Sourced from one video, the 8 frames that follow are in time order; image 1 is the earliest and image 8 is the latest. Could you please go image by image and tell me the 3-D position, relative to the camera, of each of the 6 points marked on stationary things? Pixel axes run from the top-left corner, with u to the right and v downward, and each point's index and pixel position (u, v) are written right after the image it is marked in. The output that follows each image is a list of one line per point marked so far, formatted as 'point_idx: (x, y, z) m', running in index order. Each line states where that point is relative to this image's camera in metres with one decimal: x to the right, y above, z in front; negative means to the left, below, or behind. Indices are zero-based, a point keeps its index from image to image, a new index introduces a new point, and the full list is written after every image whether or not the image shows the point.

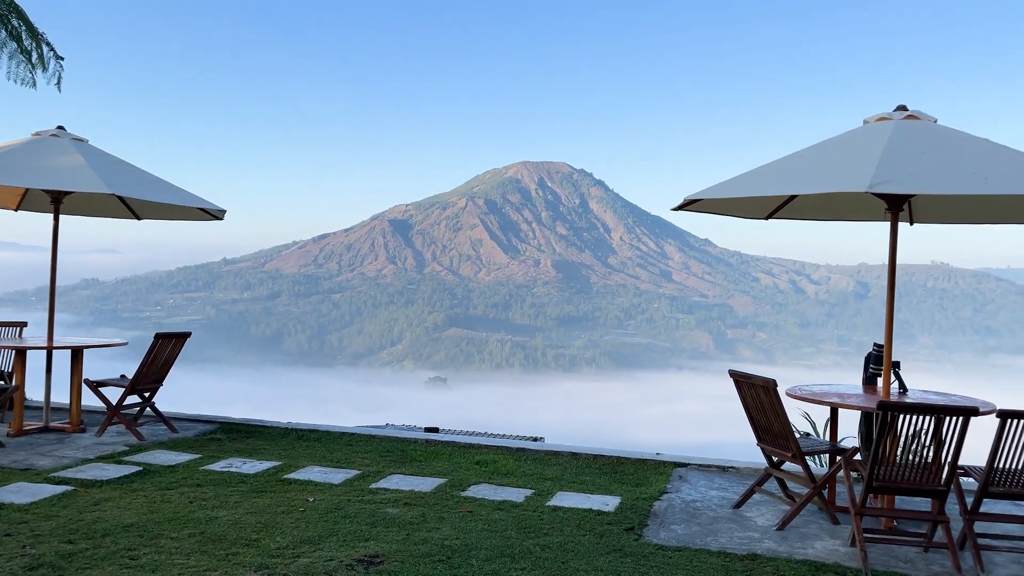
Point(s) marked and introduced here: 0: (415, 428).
0: (-1.3, -1.7, +9.8) m
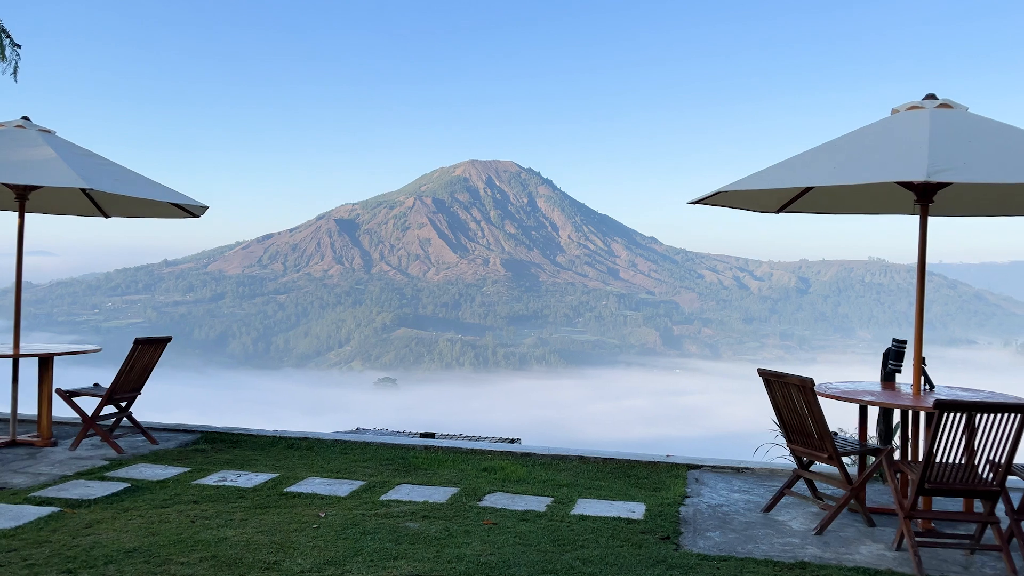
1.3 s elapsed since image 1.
0: (-1.5, -1.7, +9.5) m
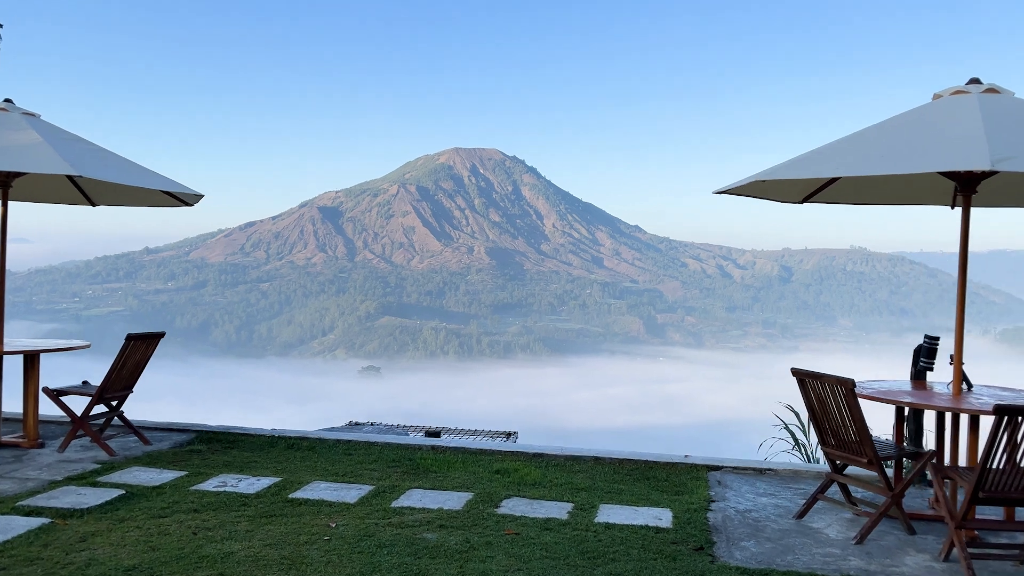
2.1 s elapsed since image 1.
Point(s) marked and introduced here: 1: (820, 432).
0: (-1.5, -1.6, +9.2) m
1: (+1.8, -0.8, +4.7) m
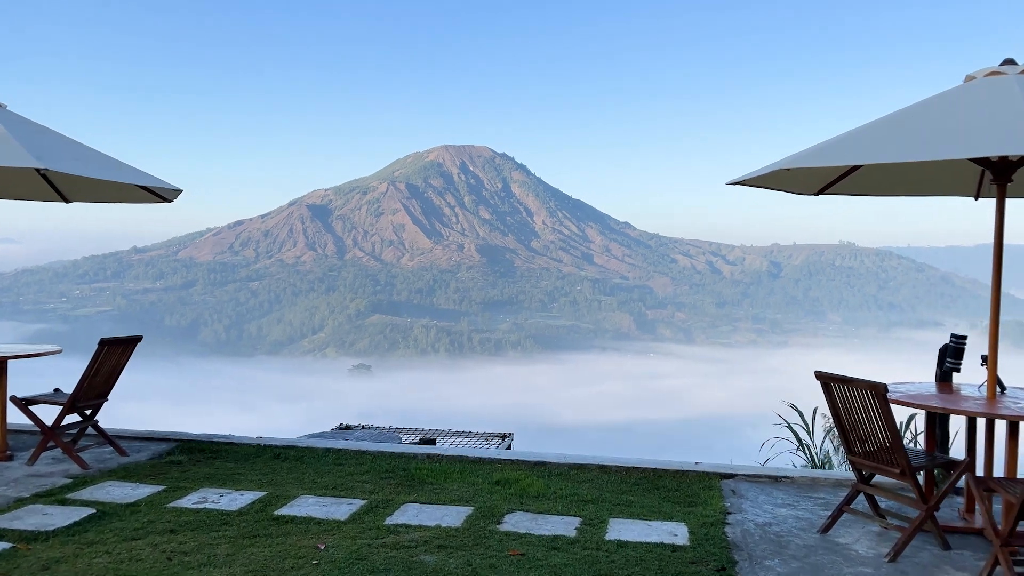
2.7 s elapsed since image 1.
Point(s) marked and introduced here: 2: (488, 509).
0: (-1.5, -1.6, +8.8) m
1: (+1.8, -0.8, +4.4) m
2: (-0.1, -1.3, +4.7) m
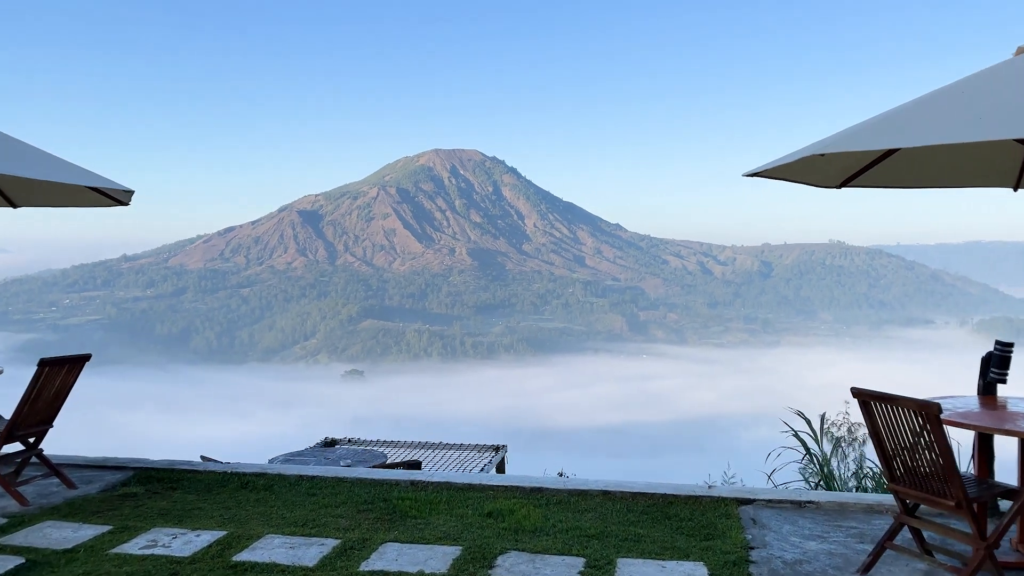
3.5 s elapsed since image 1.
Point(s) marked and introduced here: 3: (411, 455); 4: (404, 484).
0: (-1.6, -1.7, +8.2) m
1: (+1.7, -0.8, +3.8) m
2: (-0.2, -1.3, +4.1) m
3: (-1.4, -2.4, +11.3) m
4: (-0.7, -1.3, +5.4) m
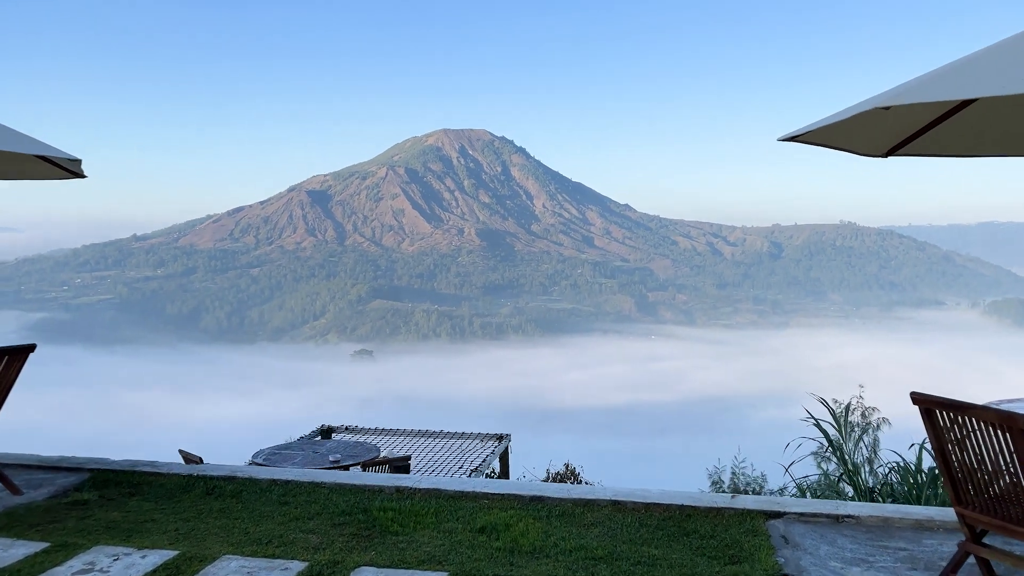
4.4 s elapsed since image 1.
0: (-1.5, -1.5, +7.6) m
1: (+1.7, -0.8, +3.2) m
2: (-0.2, -1.2, +3.6) m
3: (-1.3, -2.2, +10.8) m
4: (-0.7, -1.2, +4.8) m
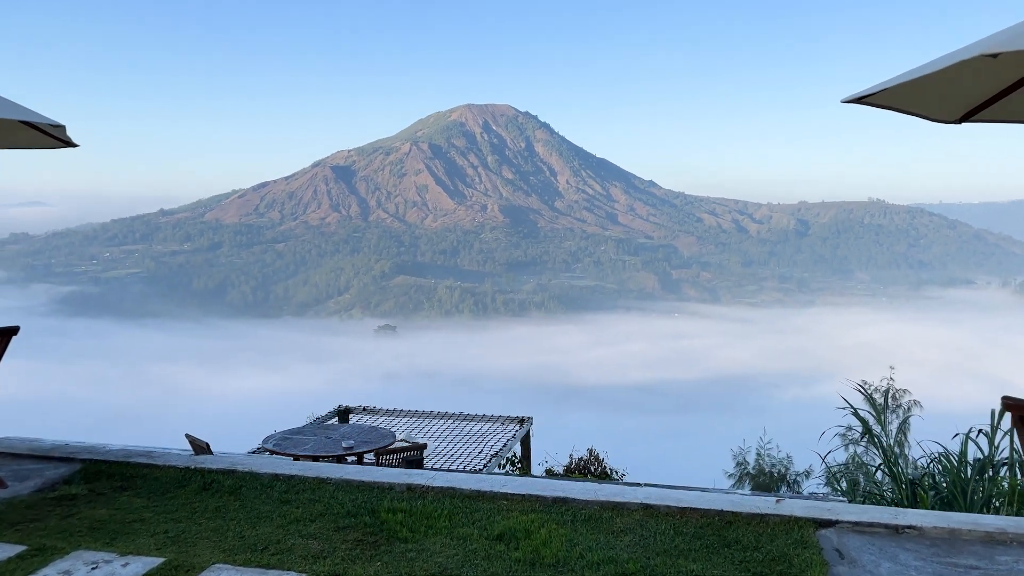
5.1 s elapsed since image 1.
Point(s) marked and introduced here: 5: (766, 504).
0: (-1.4, -1.3, +7.3) m
1: (+1.8, -0.7, +2.7) m
2: (-0.1, -1.2, +3.2) m
3: (-1.0, -1.9, +10.4) m
4: (-0.6, -1.1, +4.4) m
5: (+1.3, -1.1, +4.1) m
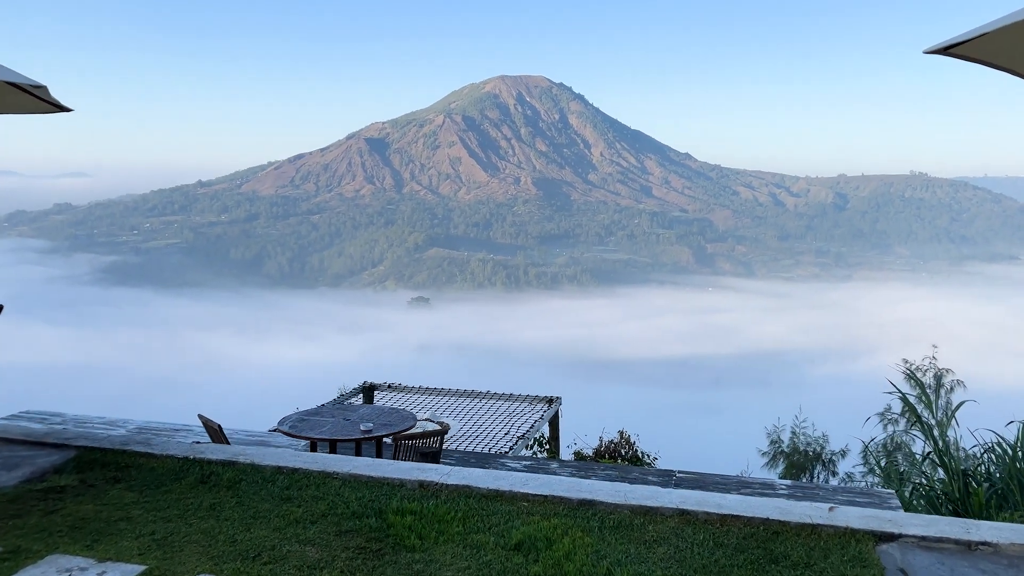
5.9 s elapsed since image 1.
0: (-1.1, -1.1, +7.0) m
1: (+1.8, -0.7, +2.3) m
2: (-0.1, -1.1, +2.8) m
3: (-0.7, -1.6, +10.1) m
4: (-0.5, -1.0, +4.0) m
5: (+1.3, -1.0, +3.7) m
